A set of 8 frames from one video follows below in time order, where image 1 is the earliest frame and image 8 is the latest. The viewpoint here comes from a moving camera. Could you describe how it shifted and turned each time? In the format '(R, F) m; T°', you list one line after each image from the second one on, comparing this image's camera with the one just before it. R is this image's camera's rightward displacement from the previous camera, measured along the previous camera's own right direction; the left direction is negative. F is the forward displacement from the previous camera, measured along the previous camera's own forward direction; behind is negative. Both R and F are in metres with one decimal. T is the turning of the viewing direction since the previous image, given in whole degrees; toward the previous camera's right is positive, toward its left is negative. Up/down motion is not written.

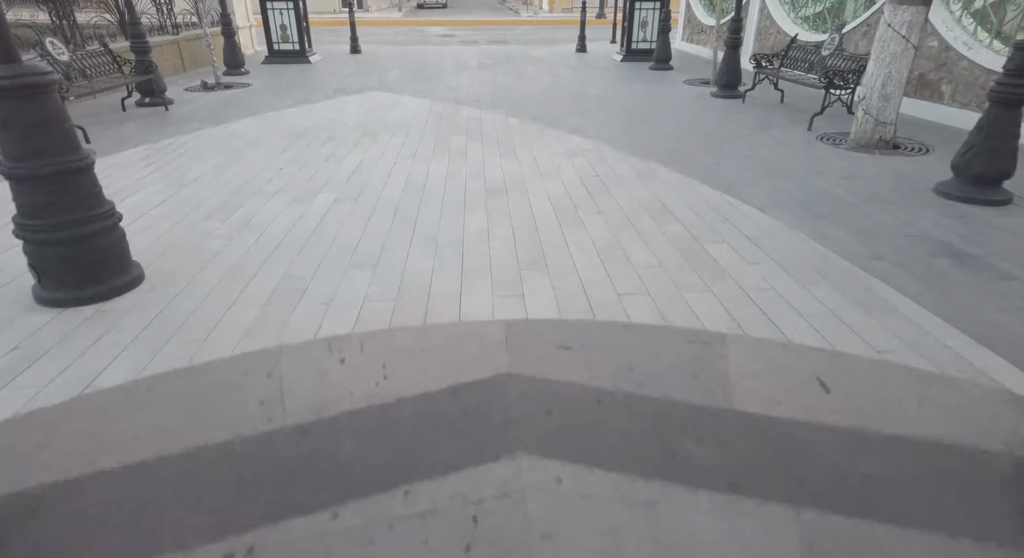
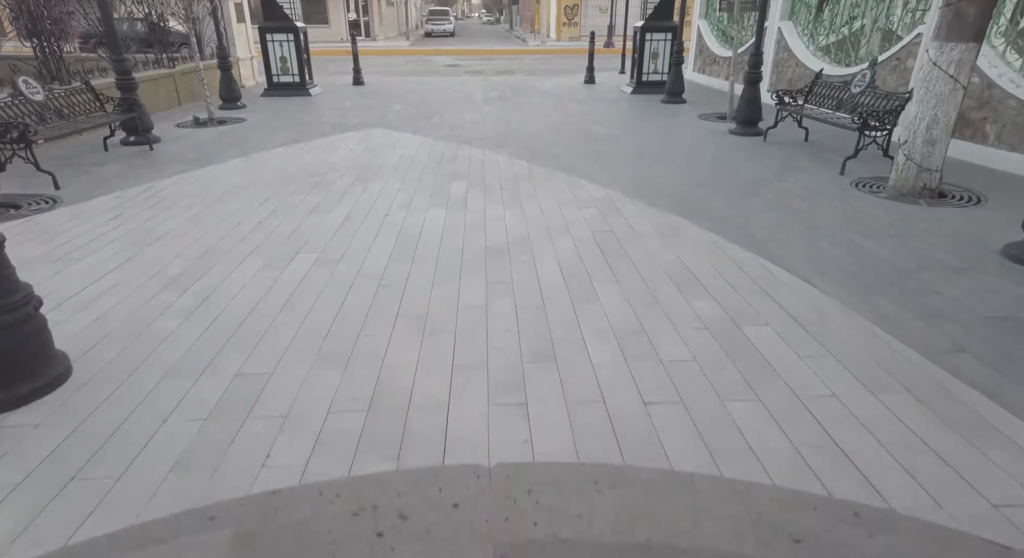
(0.0, +0.6) m; -1°
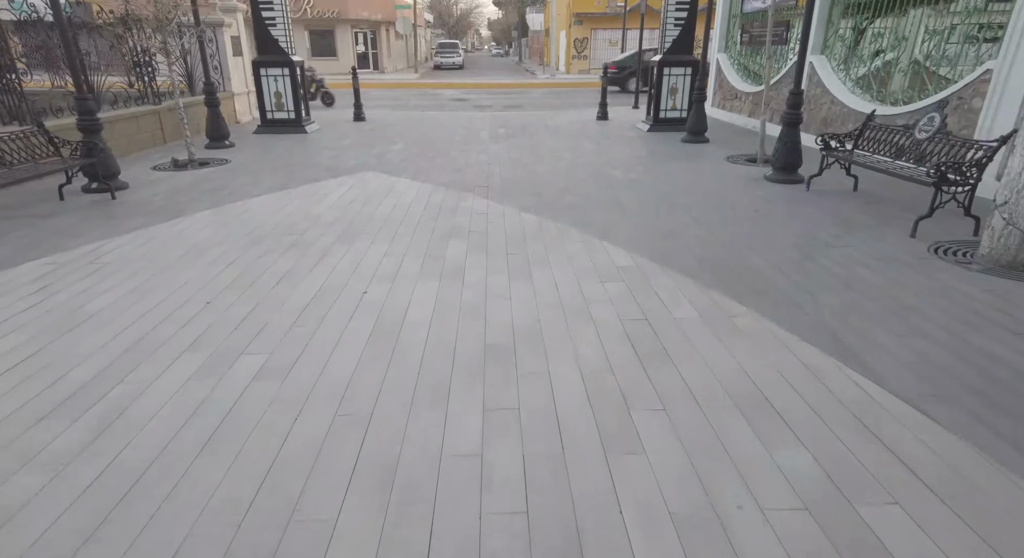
(0.0, +1.0) m; -1°
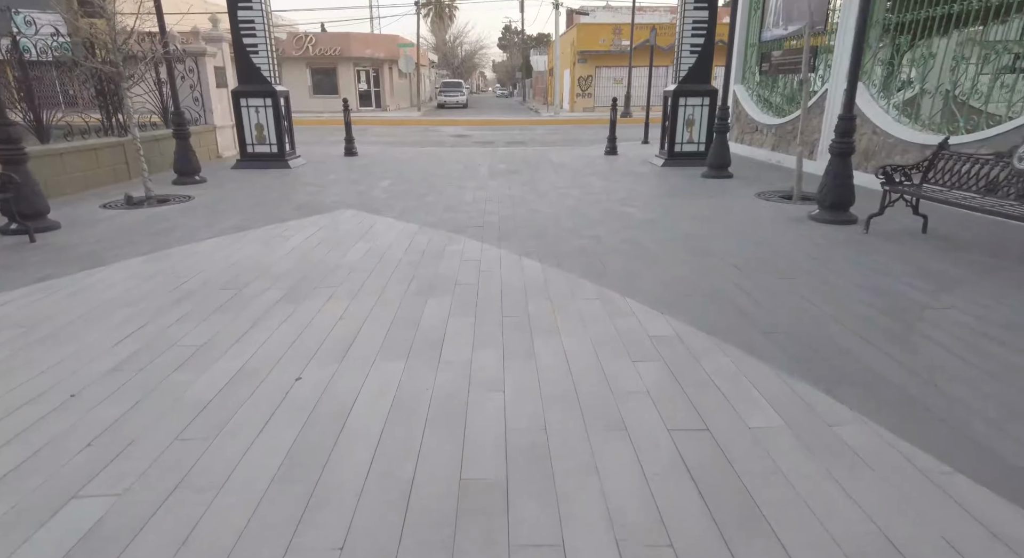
(0.0, +1.2) m; 0°
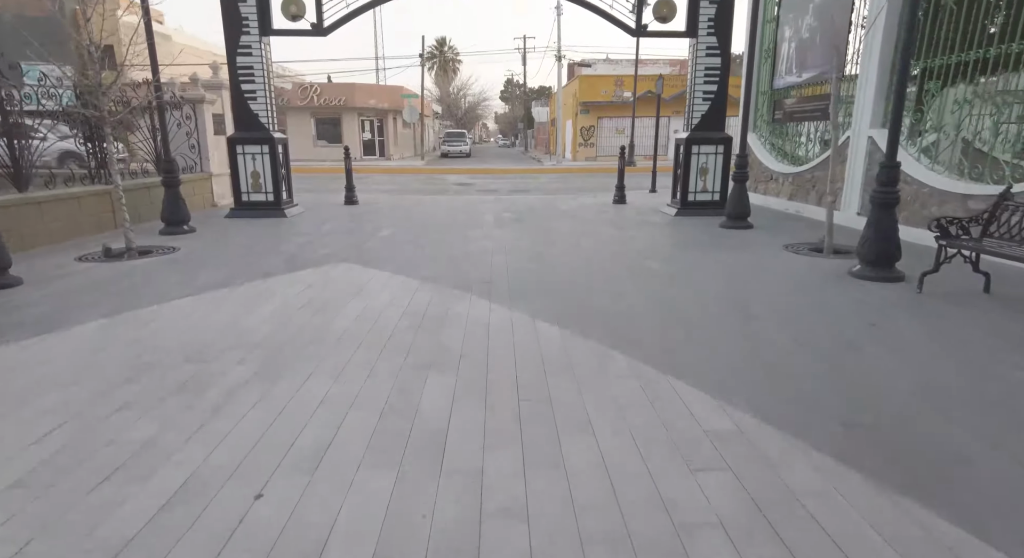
(-0.1, +0.7) m; 0°
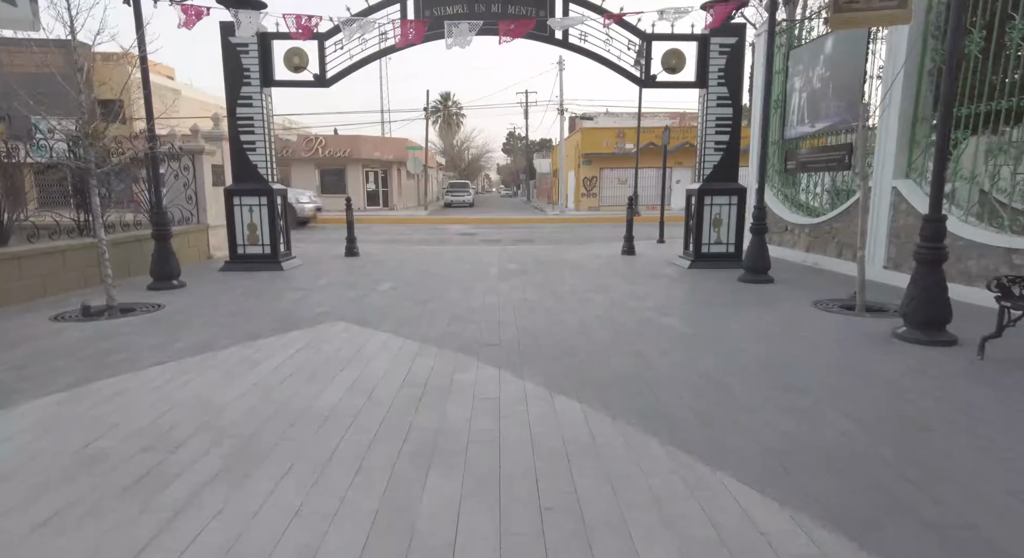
(-0.1, +0.5) m; 0°
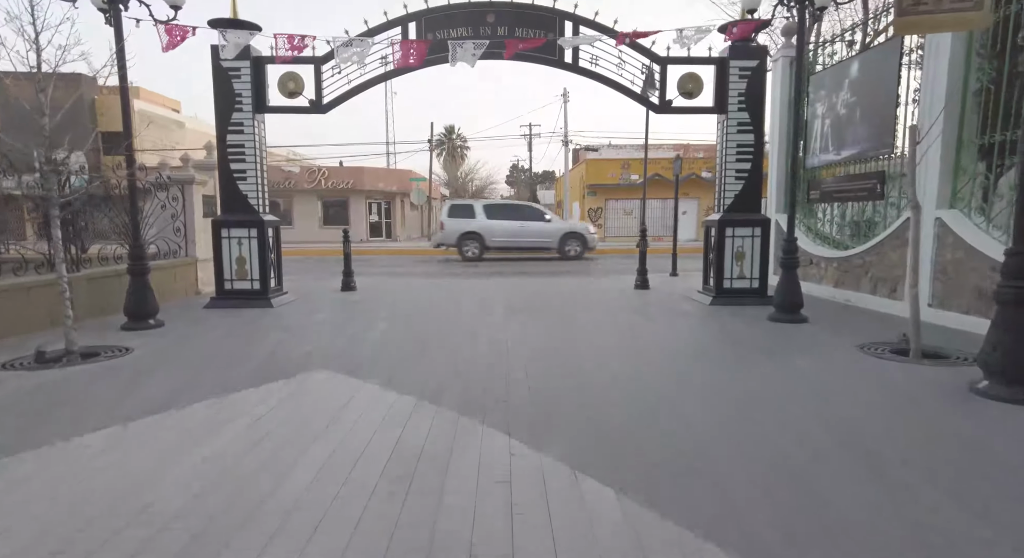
(-0.1, +0.8) m; 0°
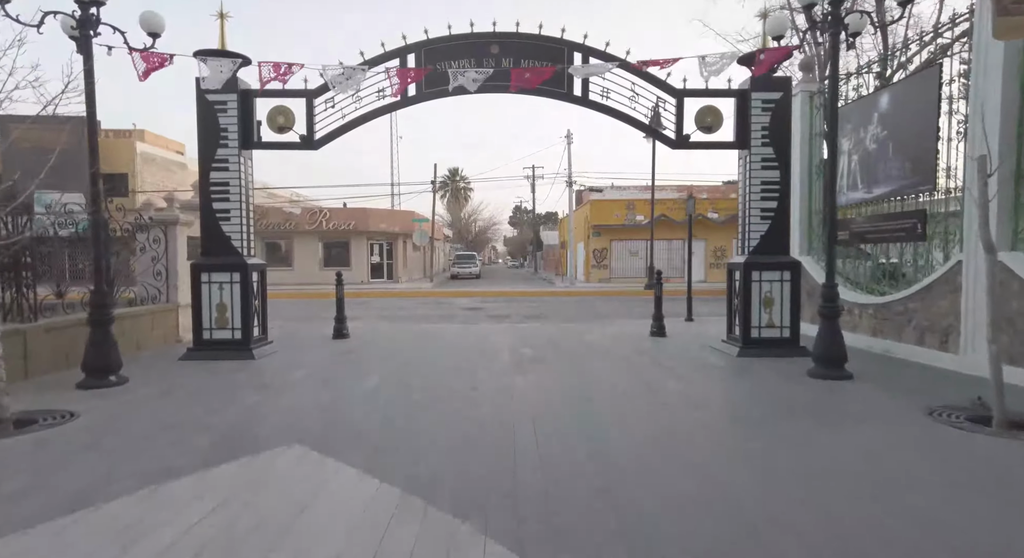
(0.0, +0.9) m; 0°
